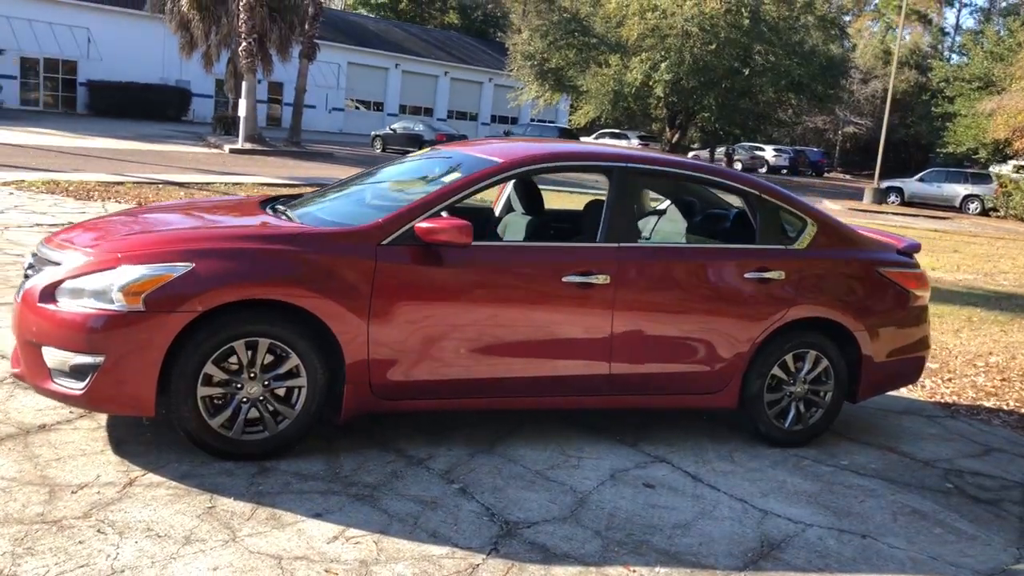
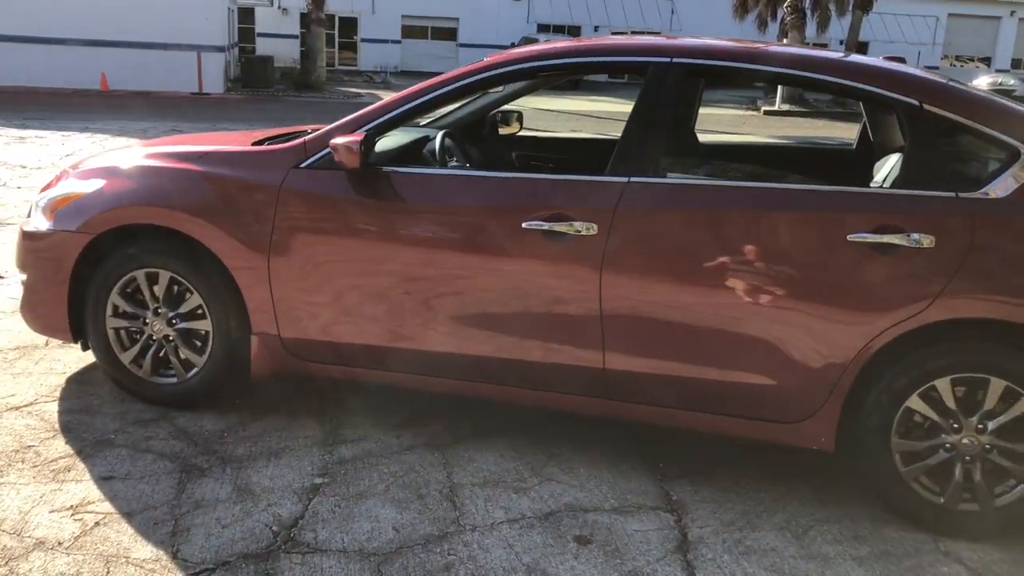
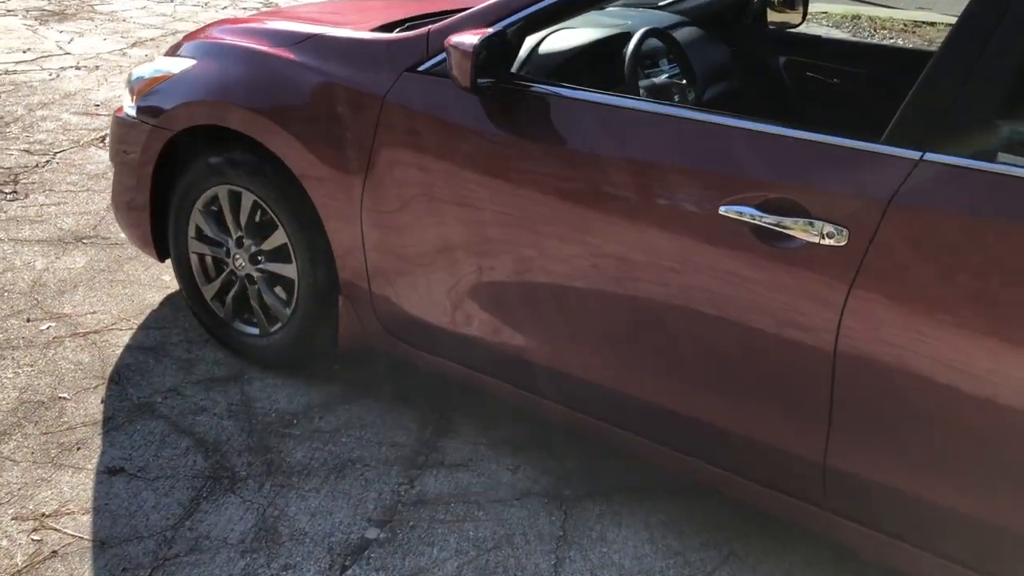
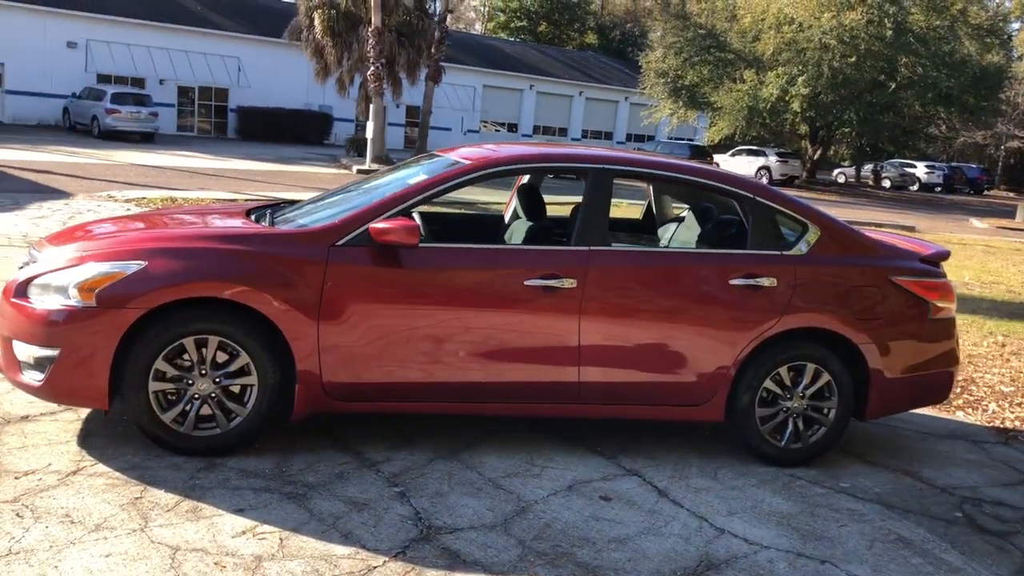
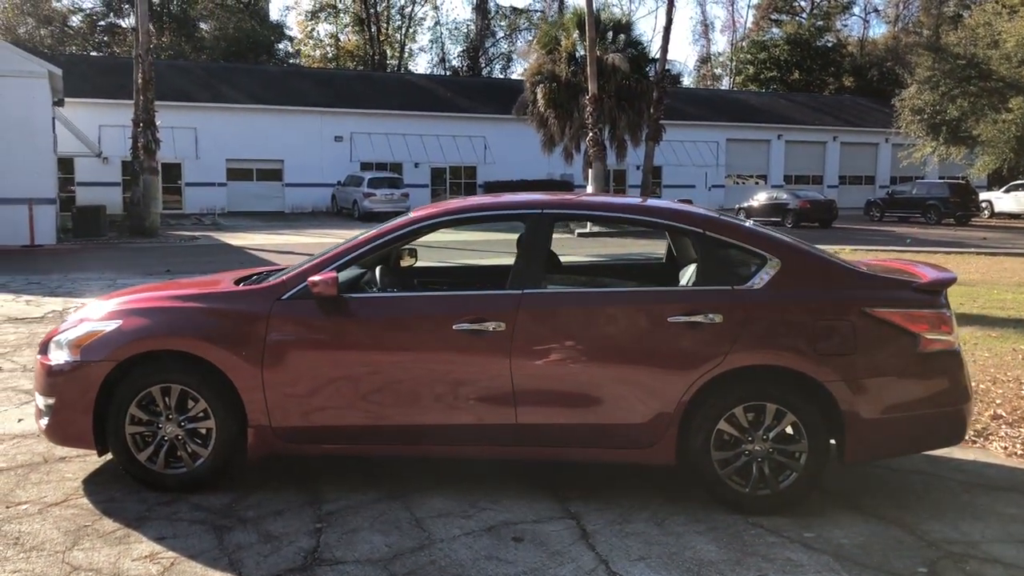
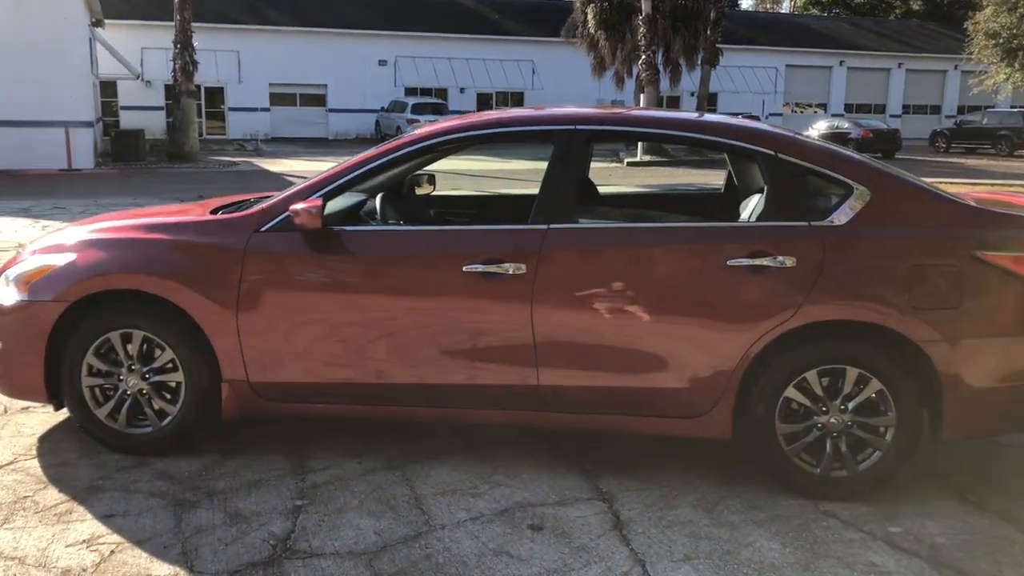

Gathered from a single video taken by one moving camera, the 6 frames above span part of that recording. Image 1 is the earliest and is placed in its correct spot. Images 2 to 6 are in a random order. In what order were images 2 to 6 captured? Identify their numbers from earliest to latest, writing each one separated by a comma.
4, 5, 6, 2, 3
